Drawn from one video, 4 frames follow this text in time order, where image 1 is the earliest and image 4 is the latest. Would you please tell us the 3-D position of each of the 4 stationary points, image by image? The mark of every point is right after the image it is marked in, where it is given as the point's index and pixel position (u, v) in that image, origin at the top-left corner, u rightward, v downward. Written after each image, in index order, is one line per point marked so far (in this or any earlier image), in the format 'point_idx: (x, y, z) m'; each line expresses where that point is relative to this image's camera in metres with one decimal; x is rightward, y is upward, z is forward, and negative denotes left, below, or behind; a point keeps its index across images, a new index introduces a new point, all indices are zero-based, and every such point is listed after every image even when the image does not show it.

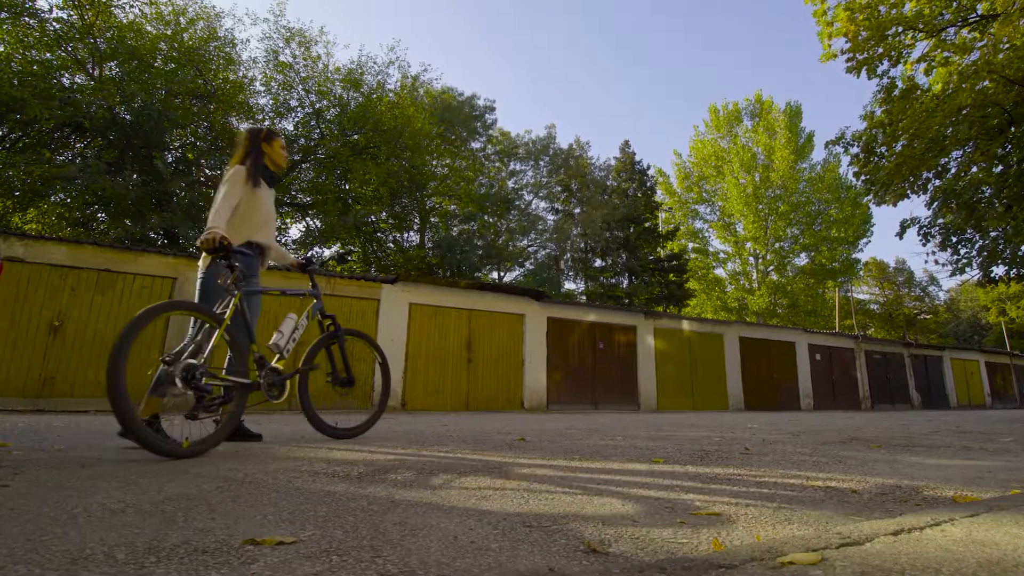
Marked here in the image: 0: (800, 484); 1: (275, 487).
0: (+1.2, -0.8, +2.2) m
1: (-0.9, -0.7, +2.0) m
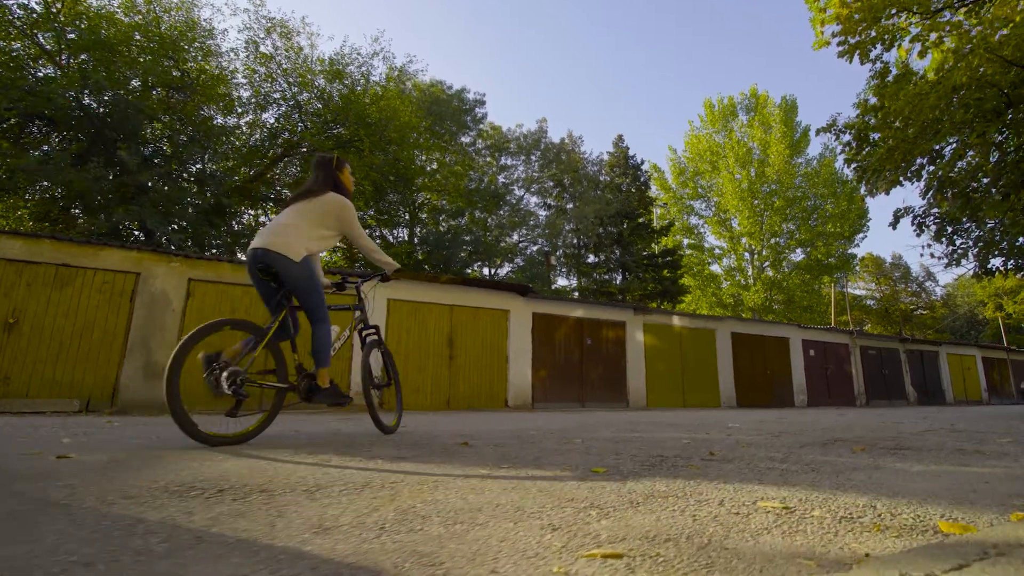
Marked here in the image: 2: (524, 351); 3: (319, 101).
0: (+0.8, -0.7, +1.8) m
1: (-1.3, -0.7, +1.5) m
2: (+0.3, -1.6, +13.5) m
3: (-7.3, +7.0, +19.4) m
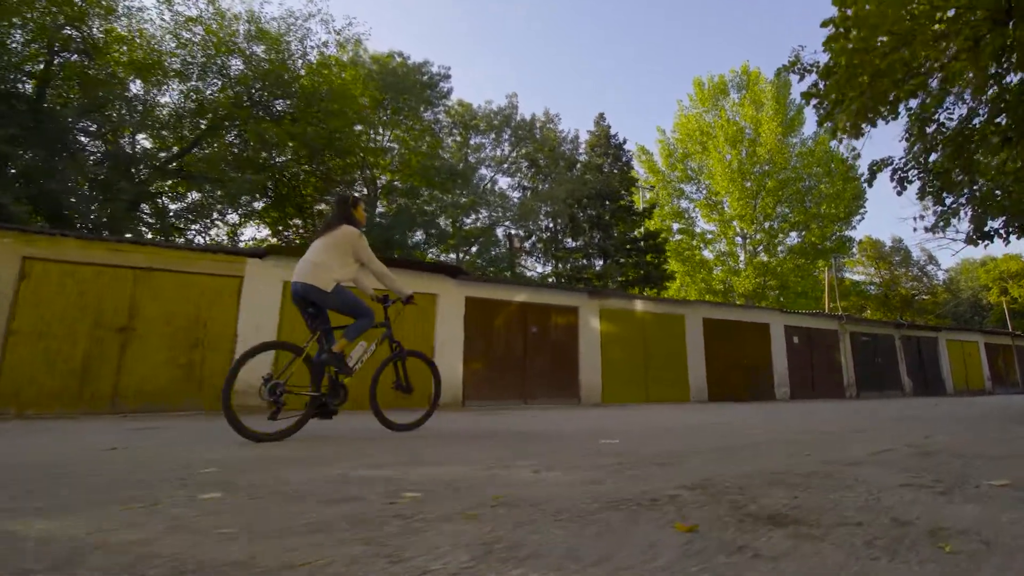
0: (-0.9, -0.5, +0.1) m
1: (-3.0, -0.4, -0.2) m
2: (-1.3, -1.2, +11.8) m
3: (-8.9, +7.4, +17.6) m
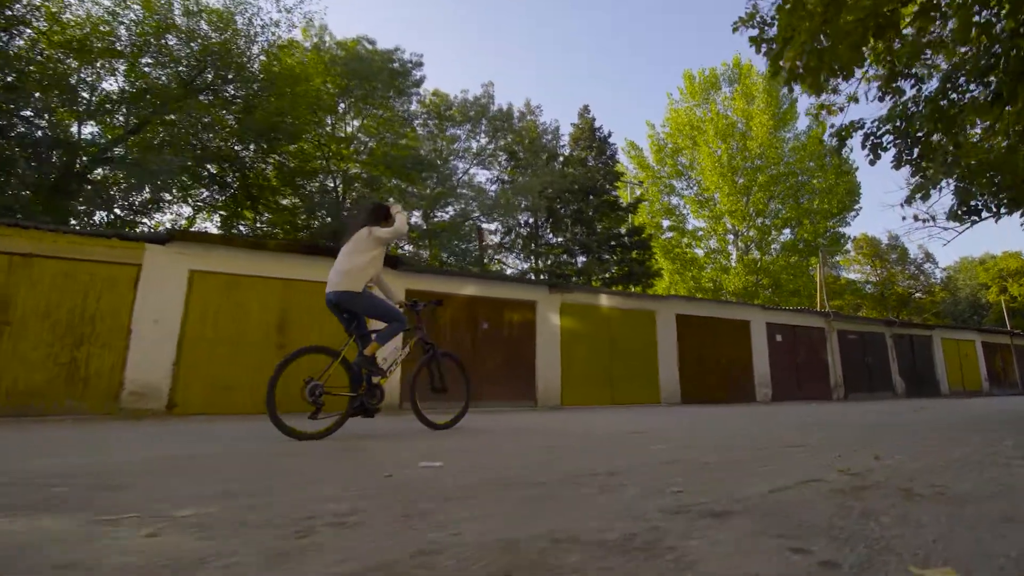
0: (-2.0, -0.3, -1.0) m
1: (-4.1, -0.2, -1.2) m
2: (-2.4, -1.0, +10.7) m
3: (-10.1, +7.6, +16.6) m
